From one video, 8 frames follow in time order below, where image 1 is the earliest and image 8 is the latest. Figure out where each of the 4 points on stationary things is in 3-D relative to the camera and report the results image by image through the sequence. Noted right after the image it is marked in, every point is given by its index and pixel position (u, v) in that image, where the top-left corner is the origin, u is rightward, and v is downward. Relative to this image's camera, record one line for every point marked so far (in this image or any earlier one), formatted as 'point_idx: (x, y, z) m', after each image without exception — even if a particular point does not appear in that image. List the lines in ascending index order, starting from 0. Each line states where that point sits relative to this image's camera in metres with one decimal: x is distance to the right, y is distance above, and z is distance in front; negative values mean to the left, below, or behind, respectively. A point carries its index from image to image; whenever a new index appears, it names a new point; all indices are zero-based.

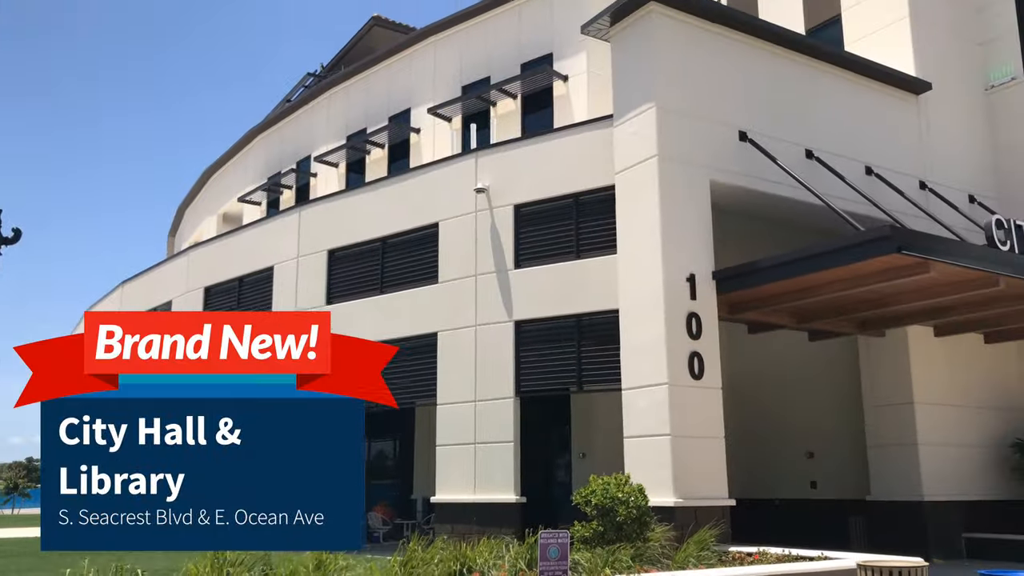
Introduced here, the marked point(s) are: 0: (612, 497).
0: (+1.3, -2.6, +11.3) m
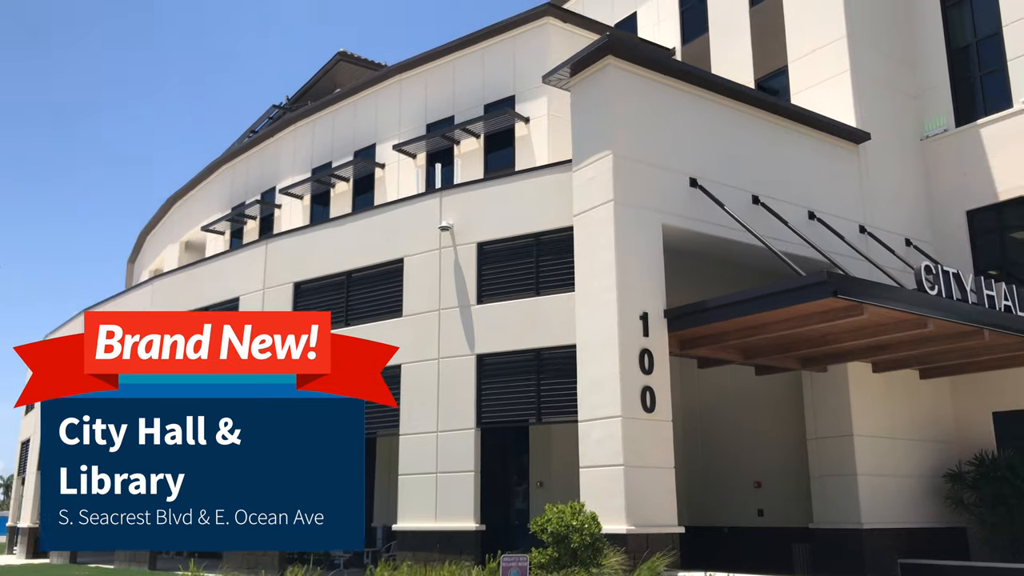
0: (+0.7, -3.1, +11.9) m
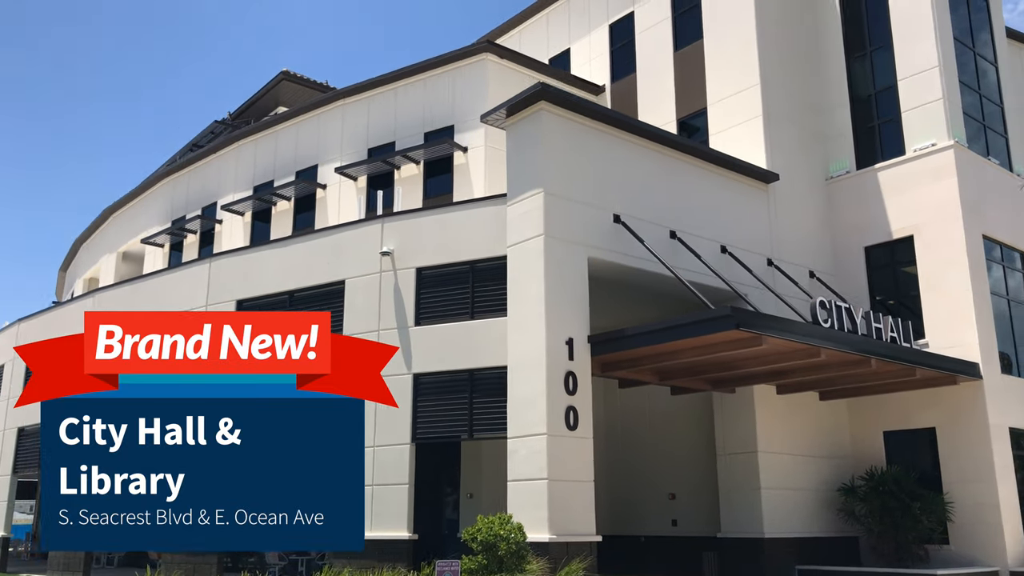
0: (-0.2, -3.5, +12.9) m
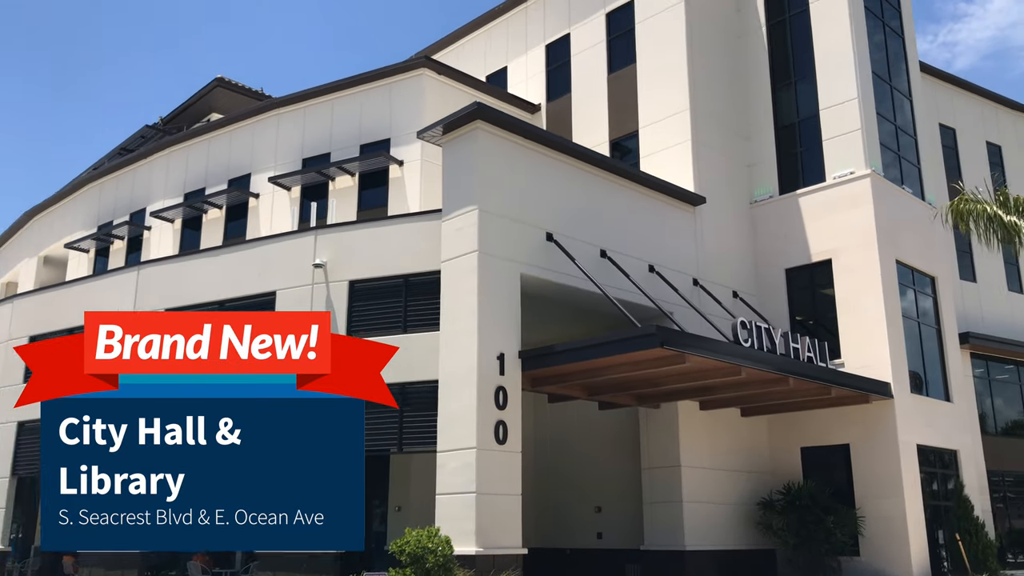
0: (-1.3, -3.7, +13.0) m
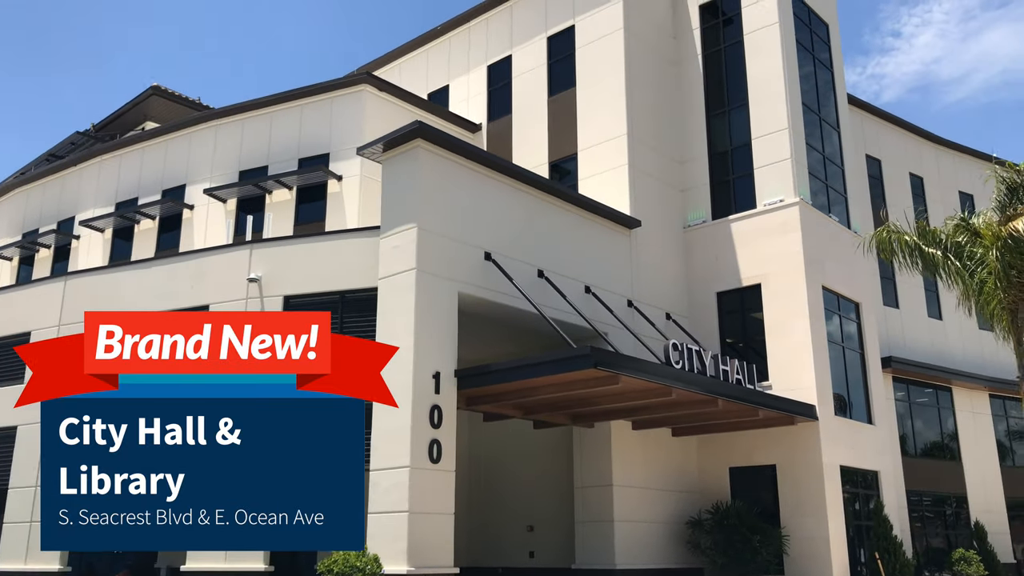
0: (+1.7, -3.2, +12.6) m
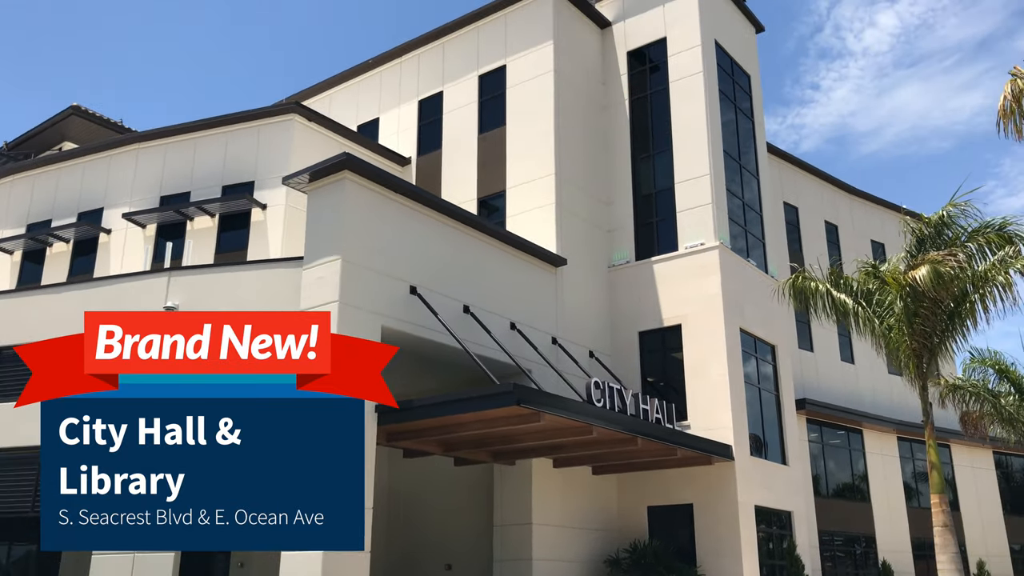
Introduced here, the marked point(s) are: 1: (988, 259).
0: (+0.3, -3.9, +12.6) m
1: (+10.8, +0.8, +20.0) m
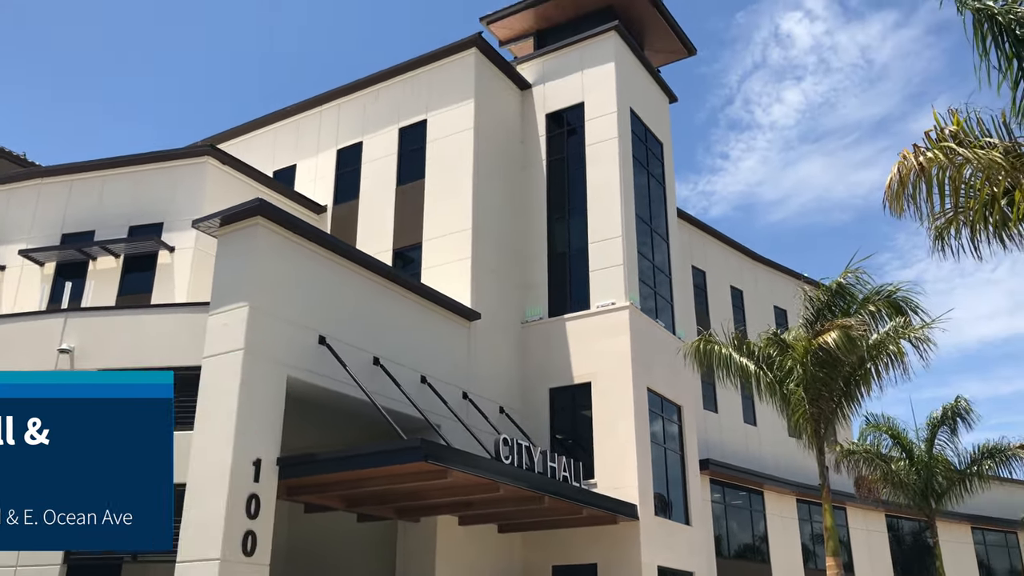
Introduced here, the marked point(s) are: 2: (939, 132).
0: (-1.3, -4.9, +12.5) m
1: (+8.7, -1.0, +21.1) m
2: (+6.3, +2.2, +13.2) m
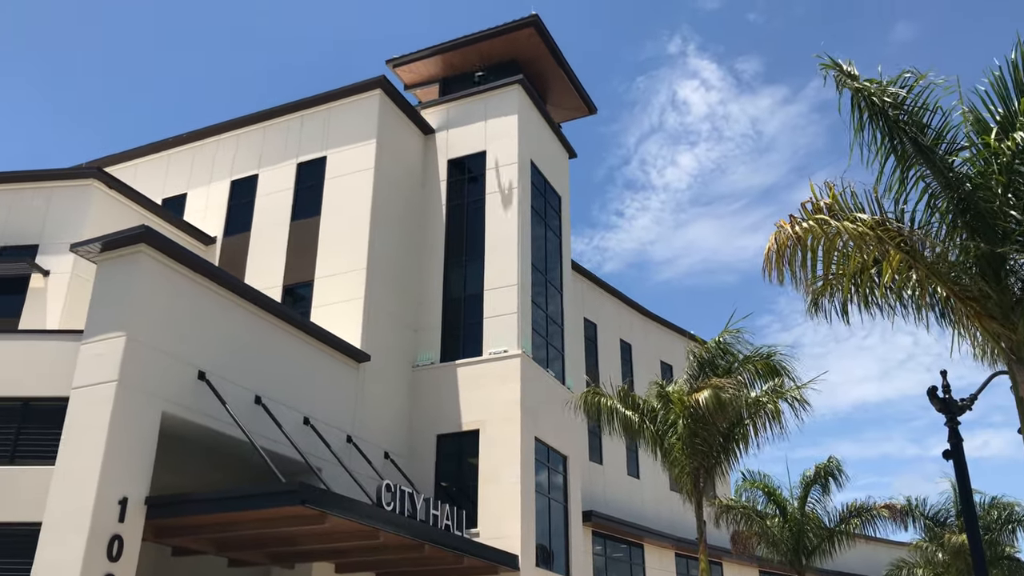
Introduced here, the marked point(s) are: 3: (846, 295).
0: (-3.2, -5.3, +11.9) m
1: (+5.9, -2.4, +21.7) m
2: (+4.6, +1.3, +13.8) m
3: (+4.9, -0.1, +13.5) m
